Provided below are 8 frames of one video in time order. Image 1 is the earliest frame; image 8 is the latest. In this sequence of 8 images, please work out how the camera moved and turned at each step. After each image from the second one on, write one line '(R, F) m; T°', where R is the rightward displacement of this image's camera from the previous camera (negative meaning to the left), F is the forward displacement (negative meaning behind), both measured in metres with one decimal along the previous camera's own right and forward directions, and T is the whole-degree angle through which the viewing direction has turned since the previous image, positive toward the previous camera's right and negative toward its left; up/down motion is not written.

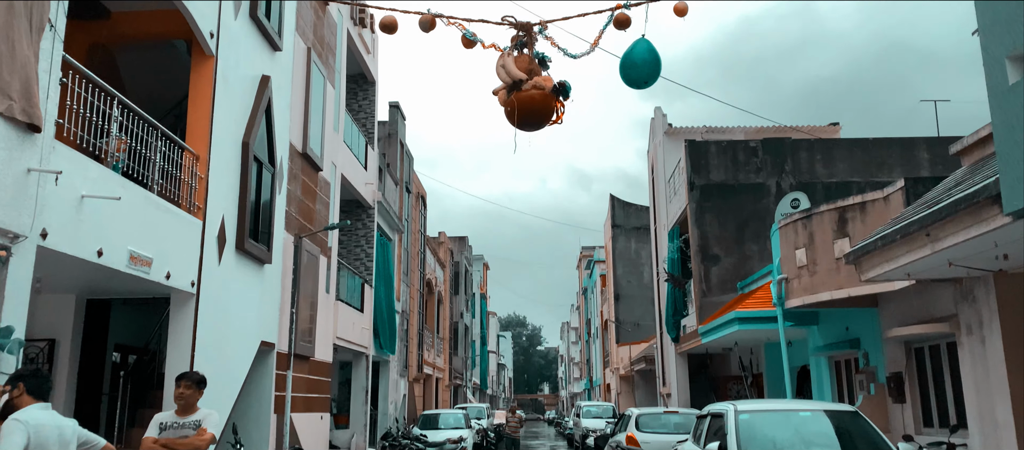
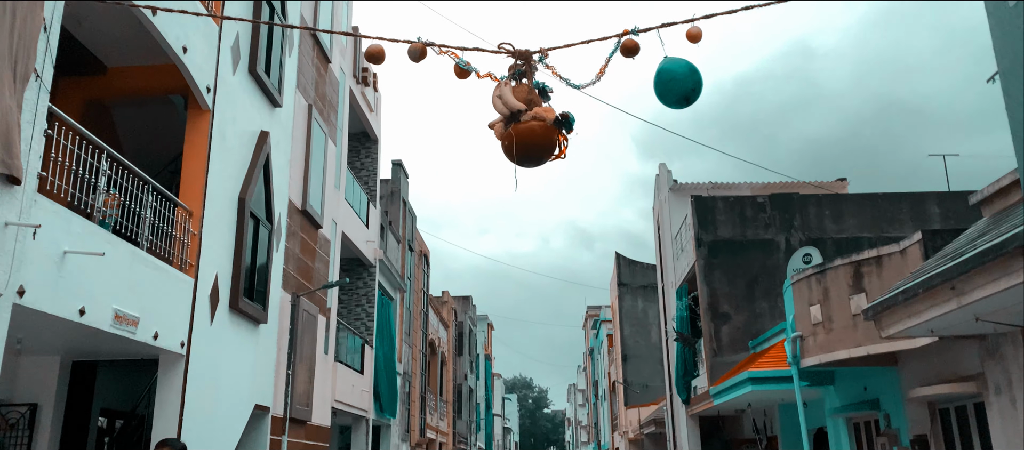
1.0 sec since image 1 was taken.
(0.0, +0.3) m; 0°
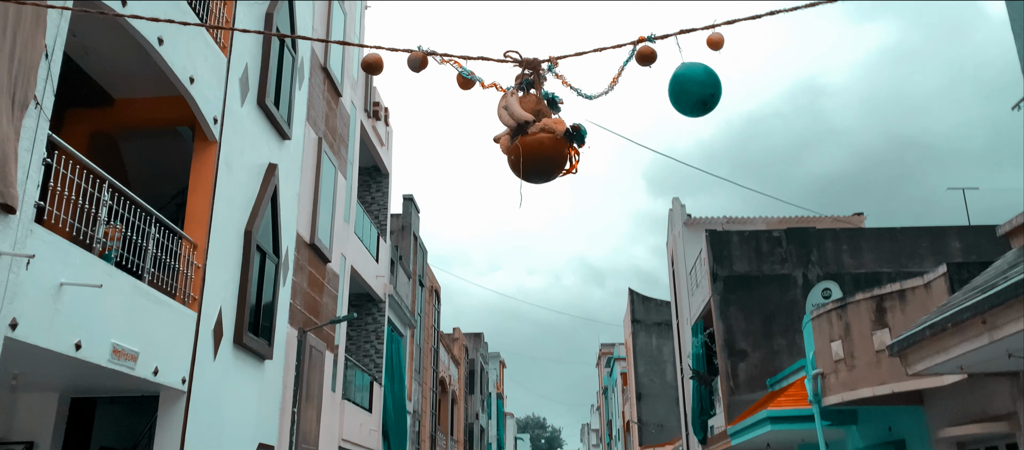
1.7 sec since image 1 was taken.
(0.0, +0.2) m; -1°
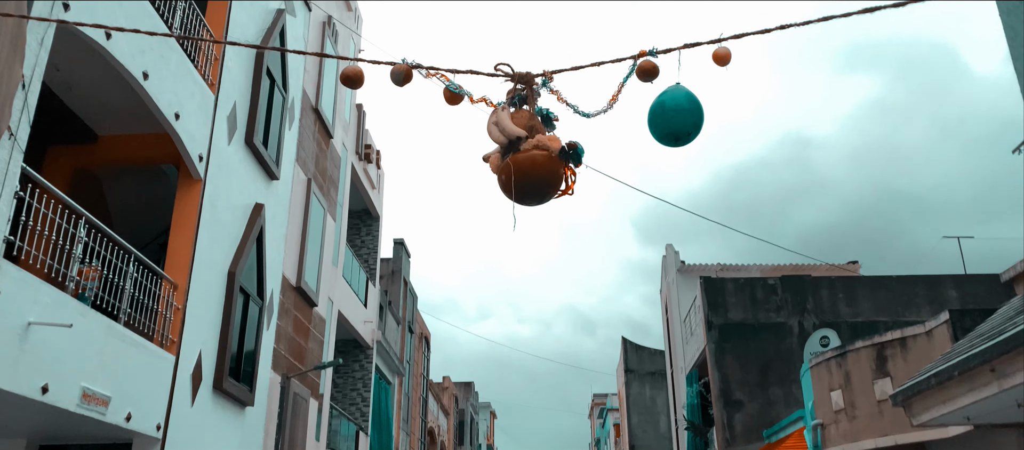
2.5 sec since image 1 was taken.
(0.0, +0.2) m; +1°
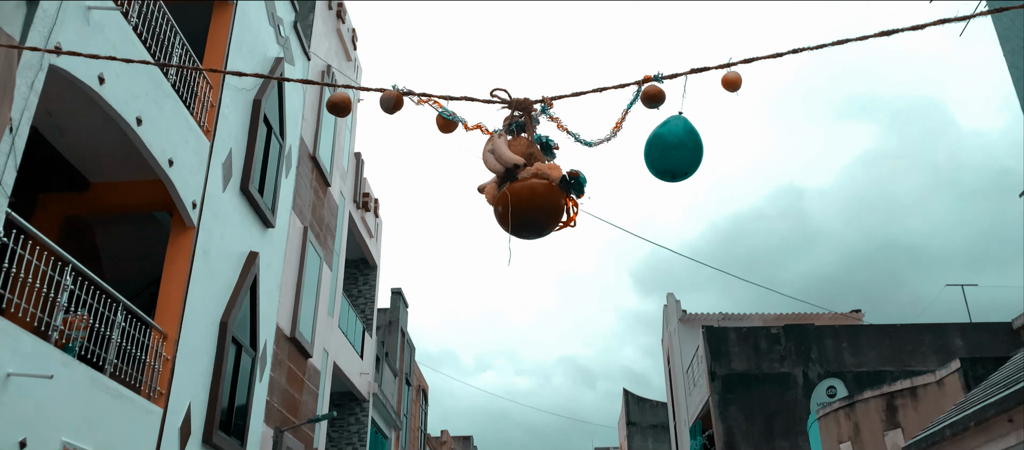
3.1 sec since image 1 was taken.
(0.0, +0.2) m; 0°
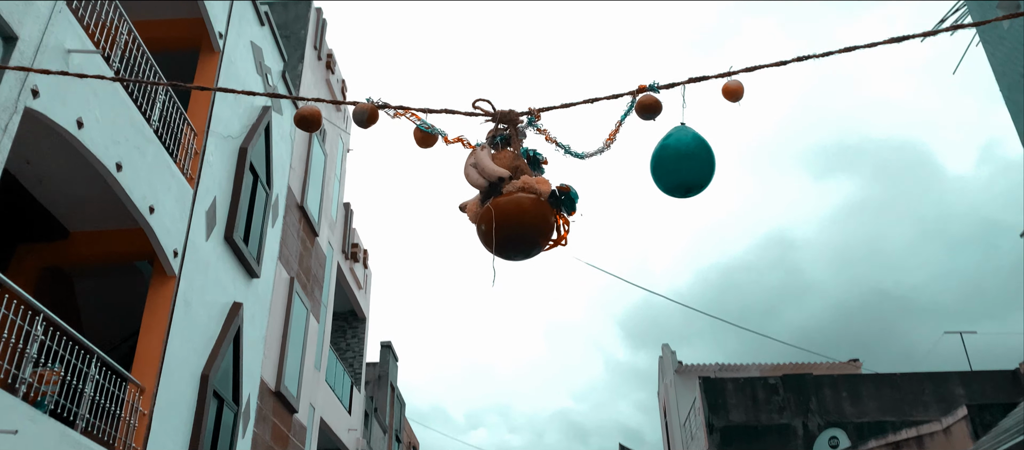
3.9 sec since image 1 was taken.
(0.0, +0.2) m; +1°
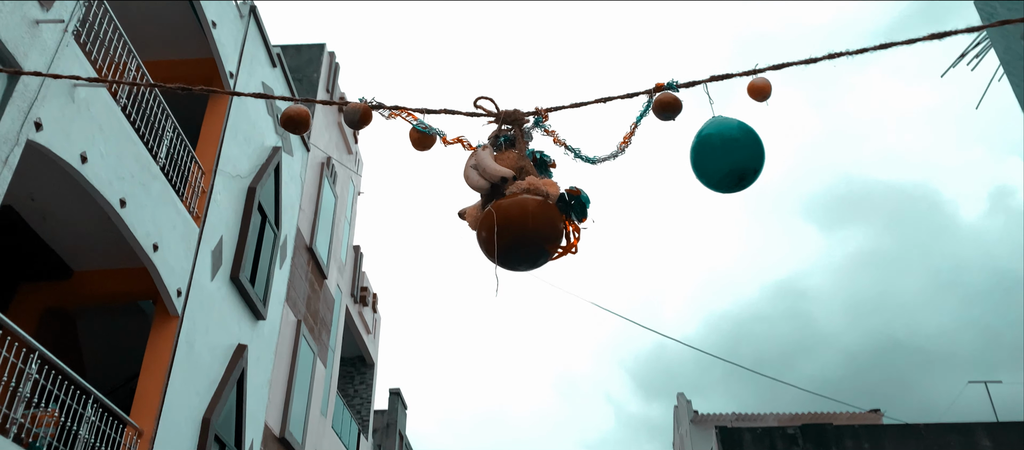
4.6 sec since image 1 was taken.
(0.0, +0.2) m; -1°
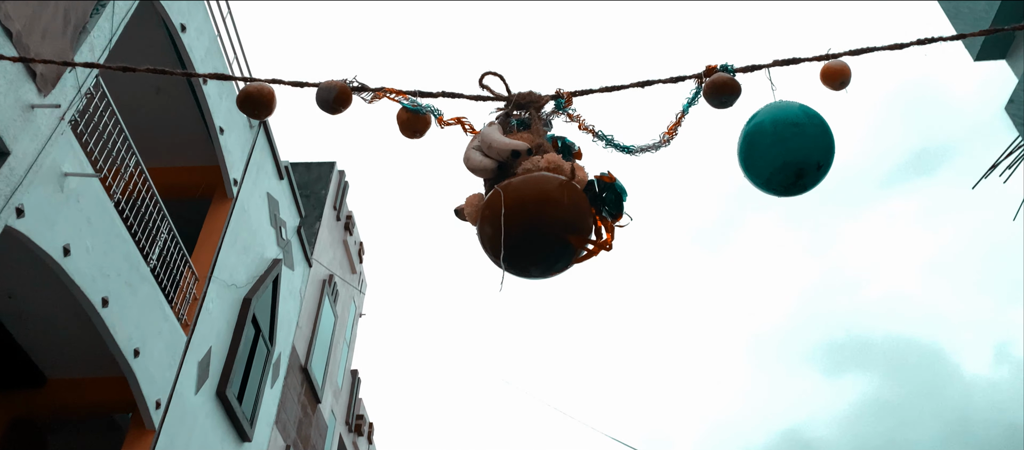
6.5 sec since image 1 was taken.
(0.0, +0.5) m; -1°
